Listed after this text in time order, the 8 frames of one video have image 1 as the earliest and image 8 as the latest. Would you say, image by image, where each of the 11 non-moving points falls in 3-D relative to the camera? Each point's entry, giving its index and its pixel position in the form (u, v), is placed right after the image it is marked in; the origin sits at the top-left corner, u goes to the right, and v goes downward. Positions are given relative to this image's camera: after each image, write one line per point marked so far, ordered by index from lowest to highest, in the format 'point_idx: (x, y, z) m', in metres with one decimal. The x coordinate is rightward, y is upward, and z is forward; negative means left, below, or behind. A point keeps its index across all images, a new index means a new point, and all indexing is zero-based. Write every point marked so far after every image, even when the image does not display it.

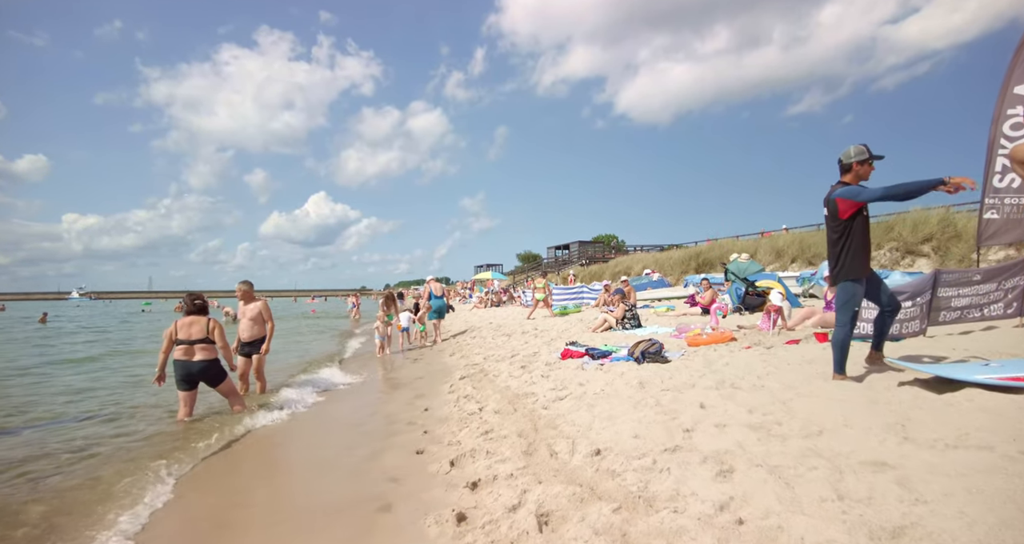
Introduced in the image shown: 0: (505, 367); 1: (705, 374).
0: (-0.1, -1.4, +7.2) m
1: (+2.0, -1.1, +5.5) m
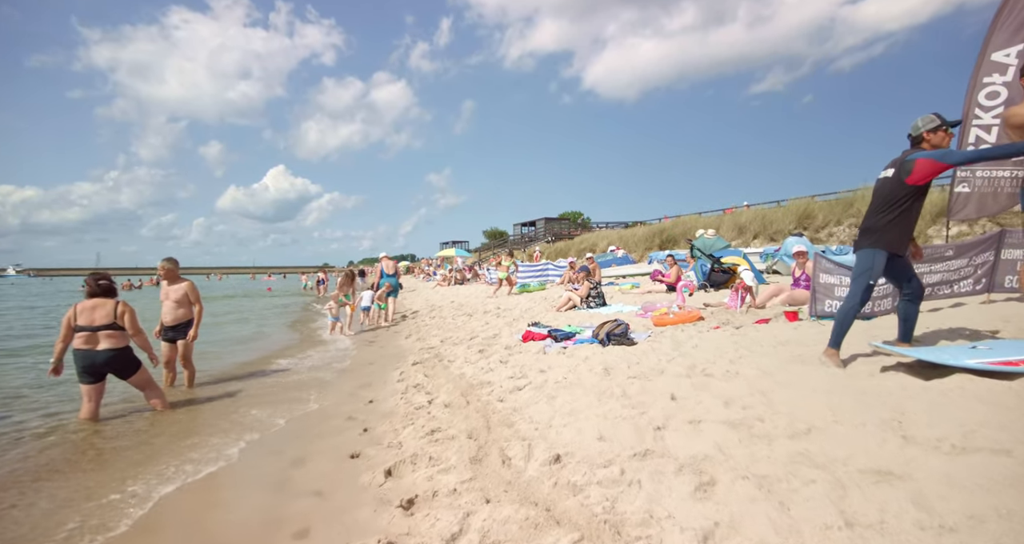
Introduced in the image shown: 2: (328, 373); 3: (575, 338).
0: (-0.6, -1.1, +6.6) m
1: (+1.6, -0.8, +5.1) m
2: (-2.4, -1.3, +6.8) m
3: (+0.8, -0.9, +6.9) m
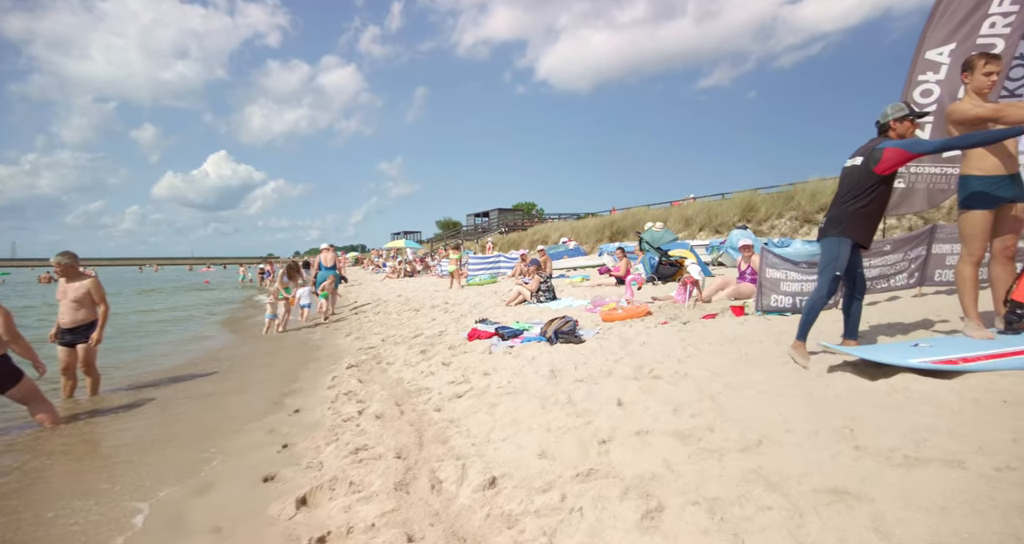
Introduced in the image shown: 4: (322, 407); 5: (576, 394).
0: (-1.3, -1.0, +6.3) m
1: (+1.0, -0.8, +4.9) m
2: (-3.1, -1.3, +6.3) m
3: (+0.1, -0.8, +6.6) m
4: (-1.7, -1.2, +4.6) m
5: (+0.5, -0.9, +3.9) m
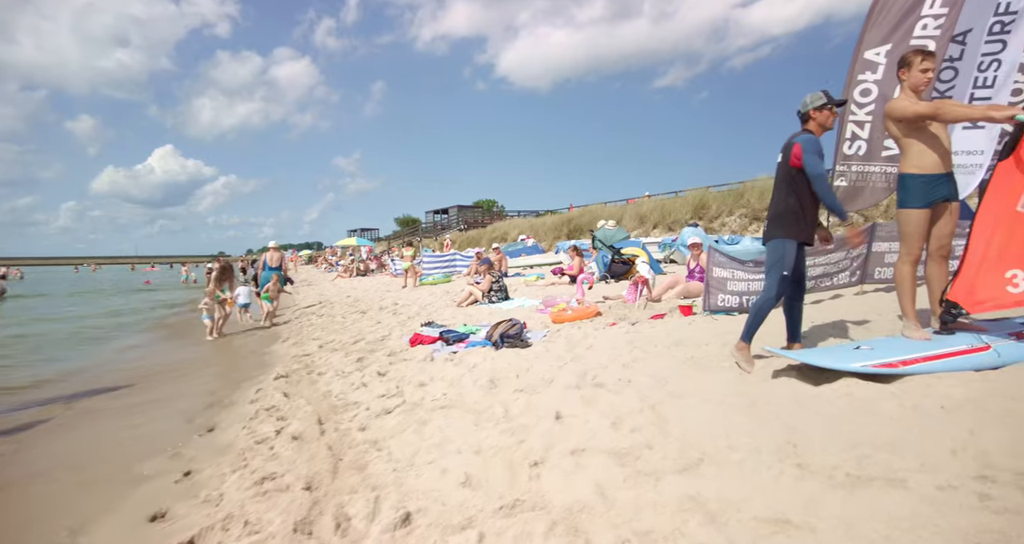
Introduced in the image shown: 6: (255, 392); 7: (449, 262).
0: (-2.0, -1.0, +5.9) m
1: (+0.5, -0.8, +4.7) m
2: (-3.7, -1.3, +5.8) m
3: (-0.5, -0.8, +6.3) m
4: (-2.2, -1.2, +4.2) m
5: (0.0, -0.9, +3.6) m
6: (-2.6, -1.2, +5.3) m
7: (-2.3, +0.4, +19.4) m
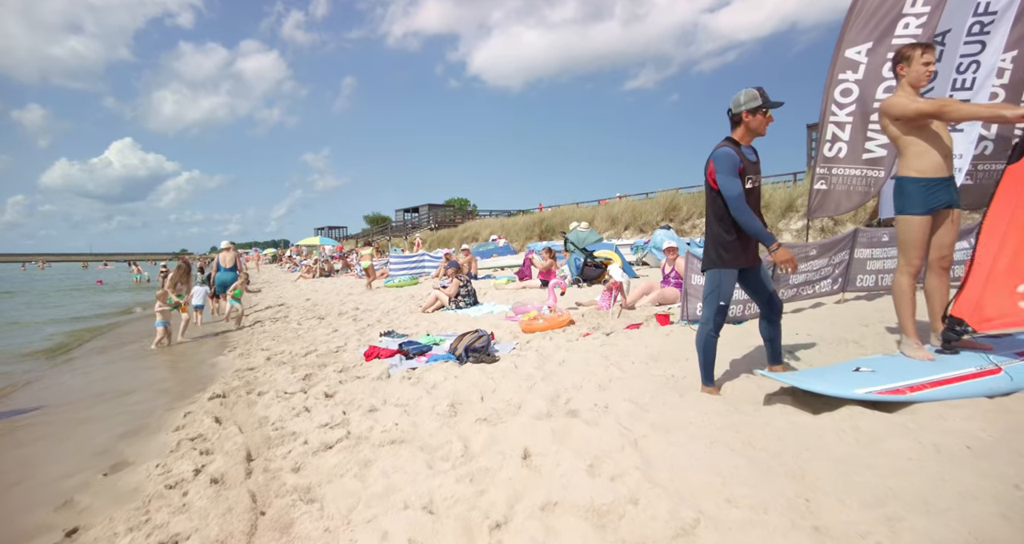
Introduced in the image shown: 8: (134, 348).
0: (-2.3, -1.1, +5.3) m
1: (+0.2, -0.9, +4.3) m
2: (-4.1, -1.4, +5.1) m
3: (-0.9, -0.9, +5.8) m
4: (-2.4, -1.3, +3.5) m
5: (-0.2, -1.0, +3.1) m
6: (-2.9, -1.3, +4.6) m
7: (-3.4, +0.3, +18.7) m
8: (-6.7, -1.4, +9.2) m
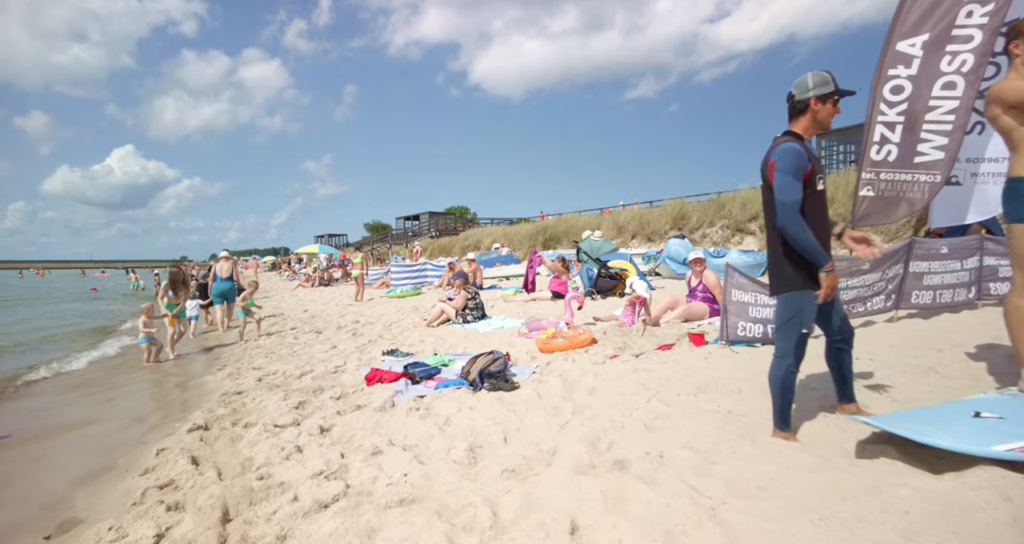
0: (-2.1, -1.2, +4.6) m
1: (+0.4, -1.0, +3.6) m
2: (-3.9, -1.5, +4.4) m
3: (-0.7, -1.0, +5.2) m
4: (-2.2, -1.4, +2.9) m
5: (0.0, -1.1, +2.5) m
6: (-2.7, -1.4, +4.0) m
7: (-3.2, 0.0, +18.1) m
8: (-6.5, -1.5, +8.6) m
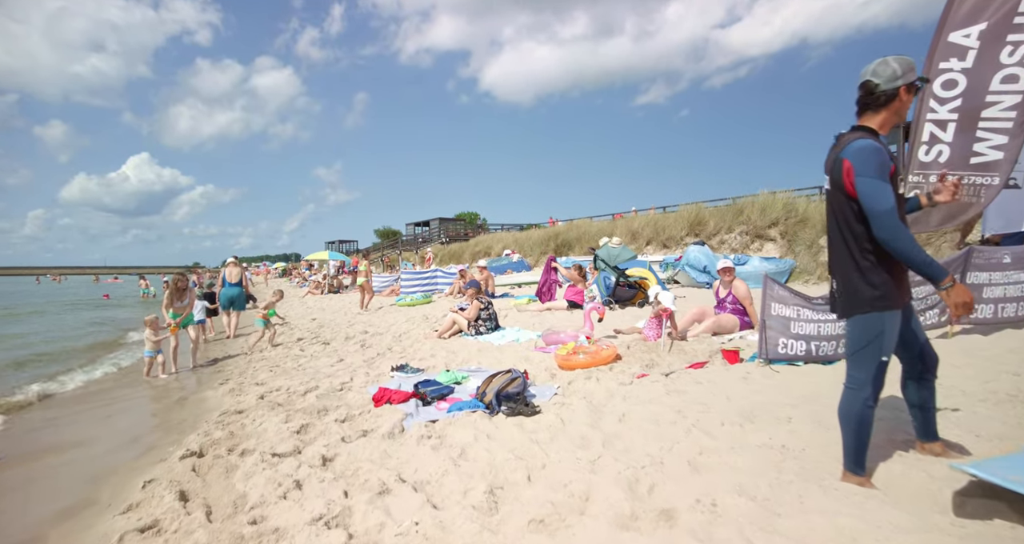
0: (-1.9, -1.3, +4.3) m
1: (+0.5, -1.1, +3.2) m
2: (-3.7, -1.6, +4.1) m
3: (-0.5, -1.1, +4.8) m
4: (-2.1, -1.5, +2.5) m
5: (+0.1, -1.2, +2.1) m
6: (-2.6, -1.5, +3.6) m
7: (-2.8, -0.3, +17.8) m
8: (-6.2, -1.7, +8.3) m
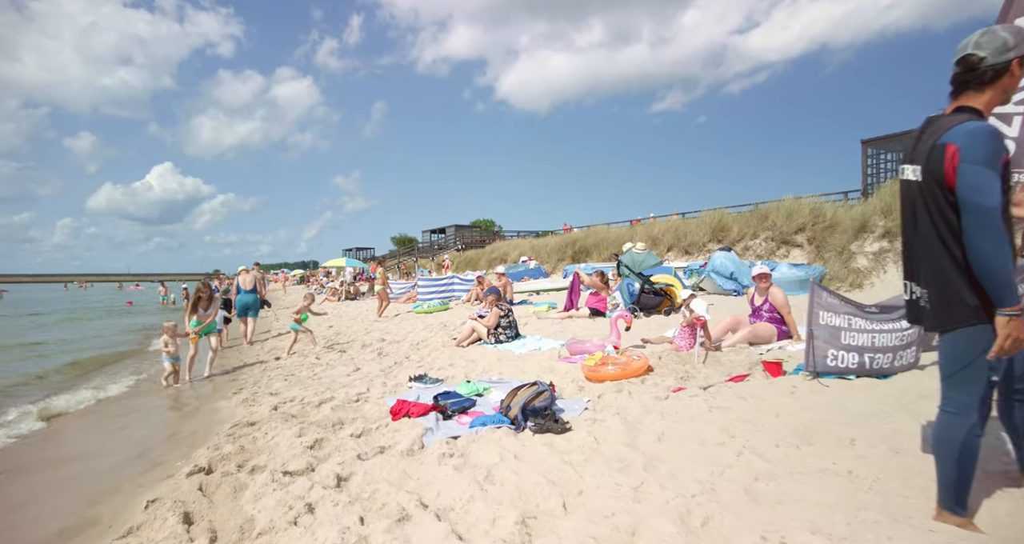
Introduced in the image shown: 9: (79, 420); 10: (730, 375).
0: (-1.7, -1.4, +4.0) m
1: (+0.7, -1.1, +2.9) m
2: (-3.5, -1.6, +3.9) m
3: (-0.3, -1.2, +4.5) m
4: (-2.0, -1.5, +2.3) m
5: (+0.2, -1.2, +1.8) m
6: (-2.4, -1.5, +3.4) m
7: (-2.2, -0.5, +17.6) m
8: (-5.9, -1.8, +8.2) m
9: (-5.1, -1.7, +6.2) m
10: (+2.0, -1.0, +4.9) m
